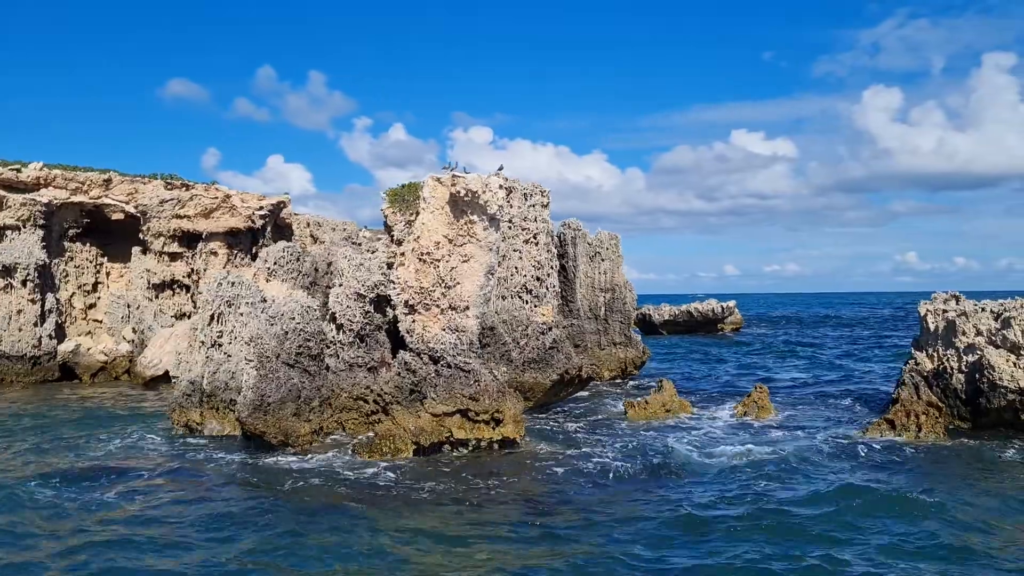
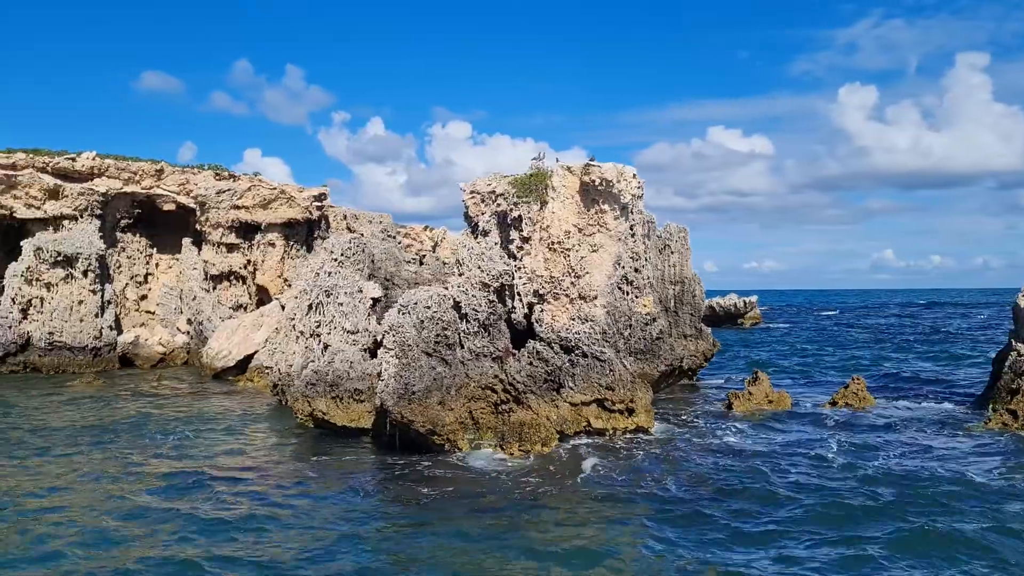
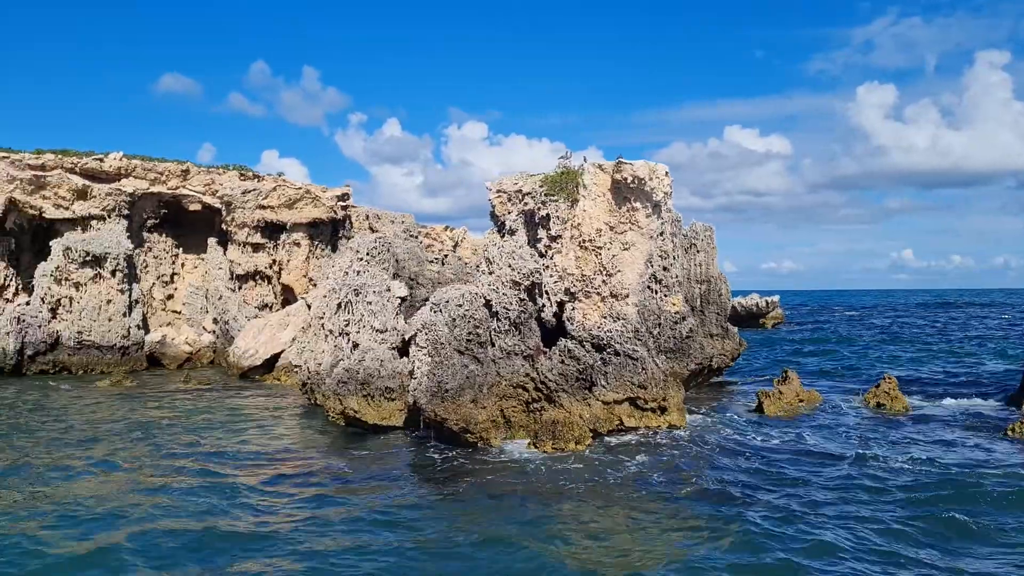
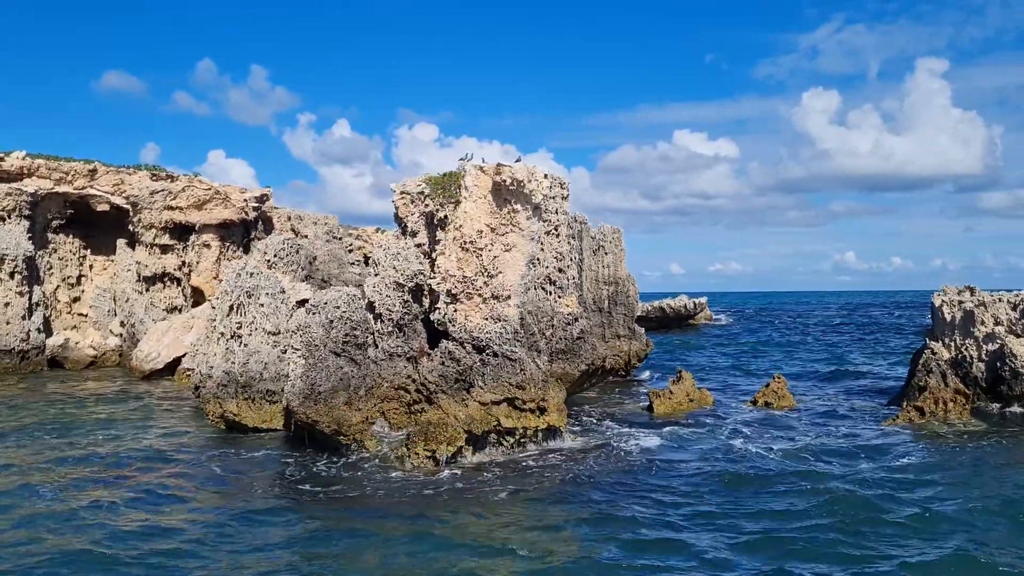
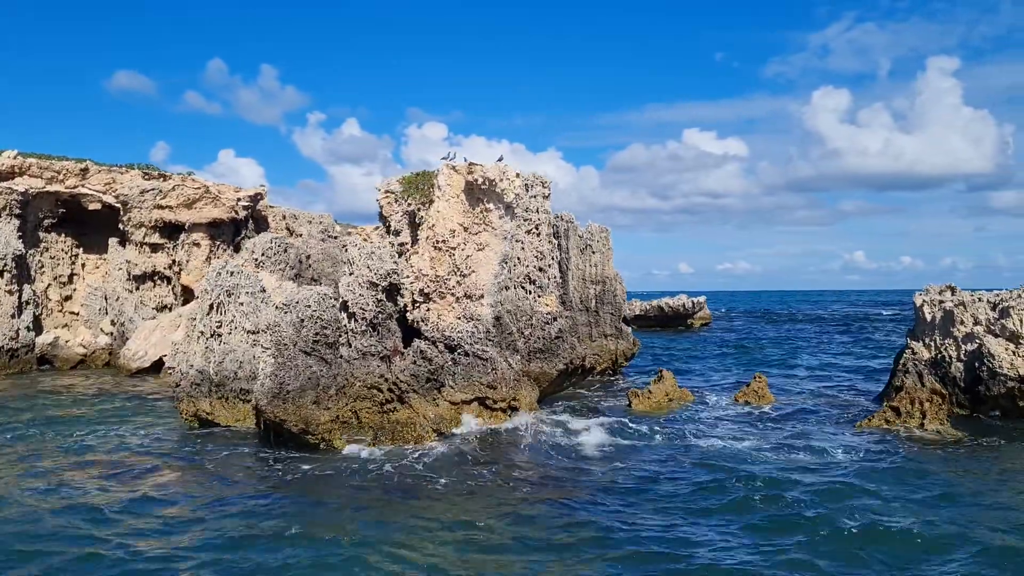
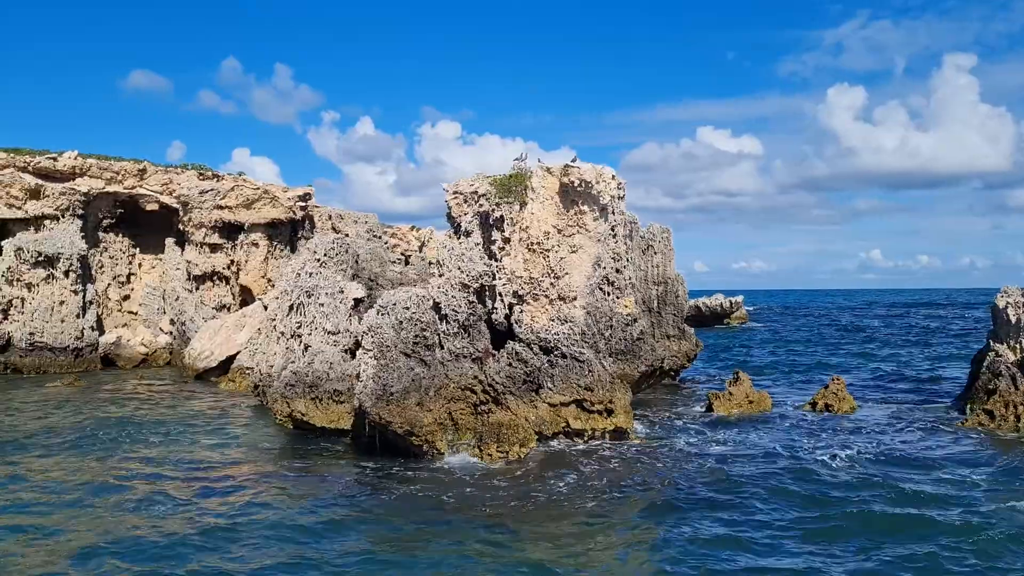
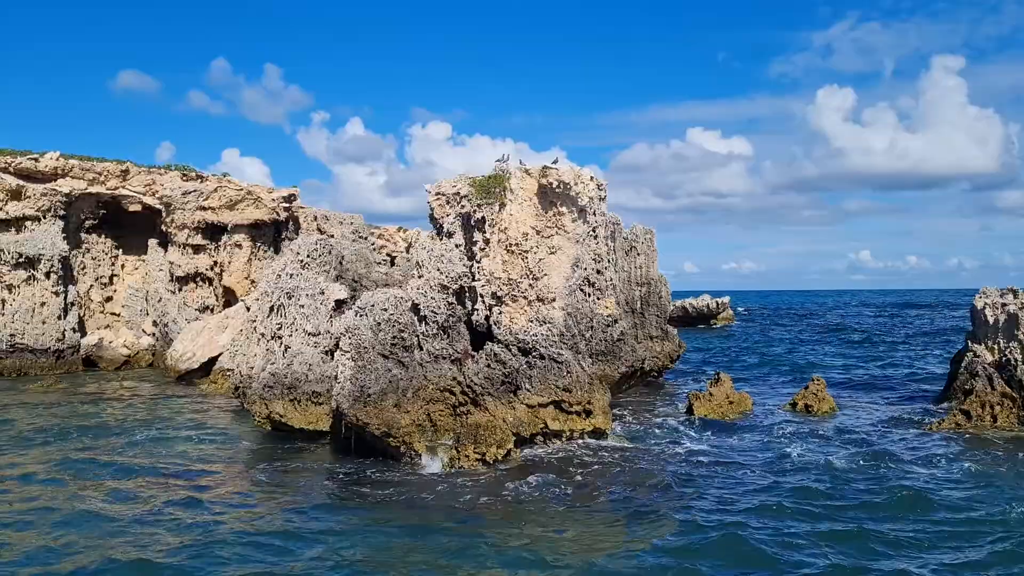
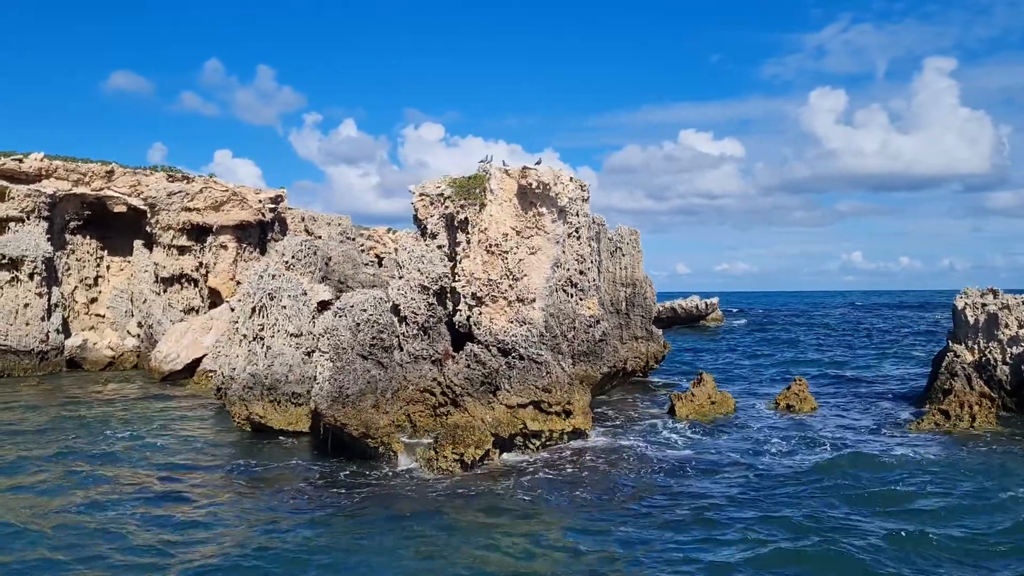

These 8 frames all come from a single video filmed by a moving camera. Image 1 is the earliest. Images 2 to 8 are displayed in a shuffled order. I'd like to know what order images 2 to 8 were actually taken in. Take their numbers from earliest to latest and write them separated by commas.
5, 4, 8, 7, 6, 2, 3
